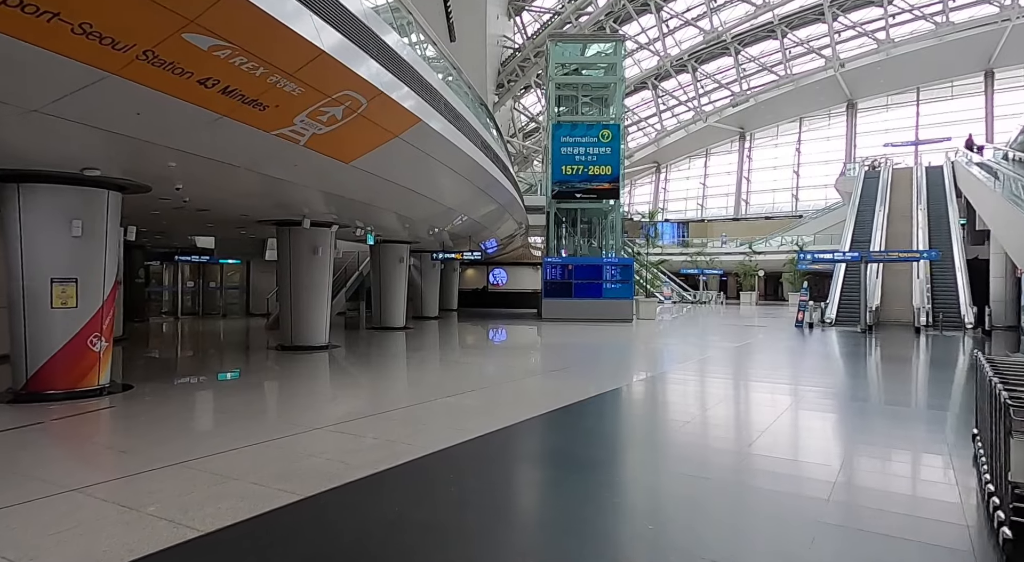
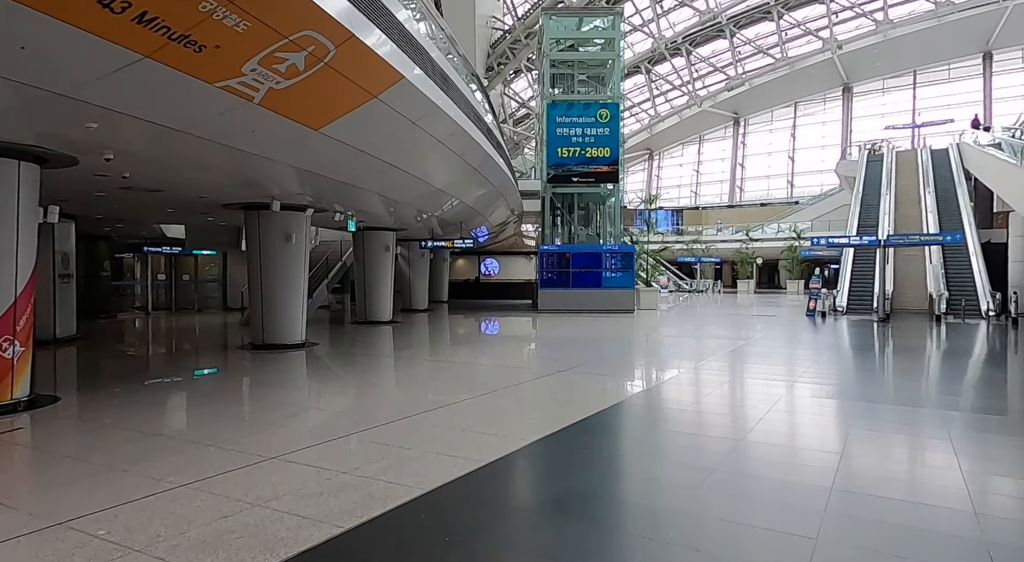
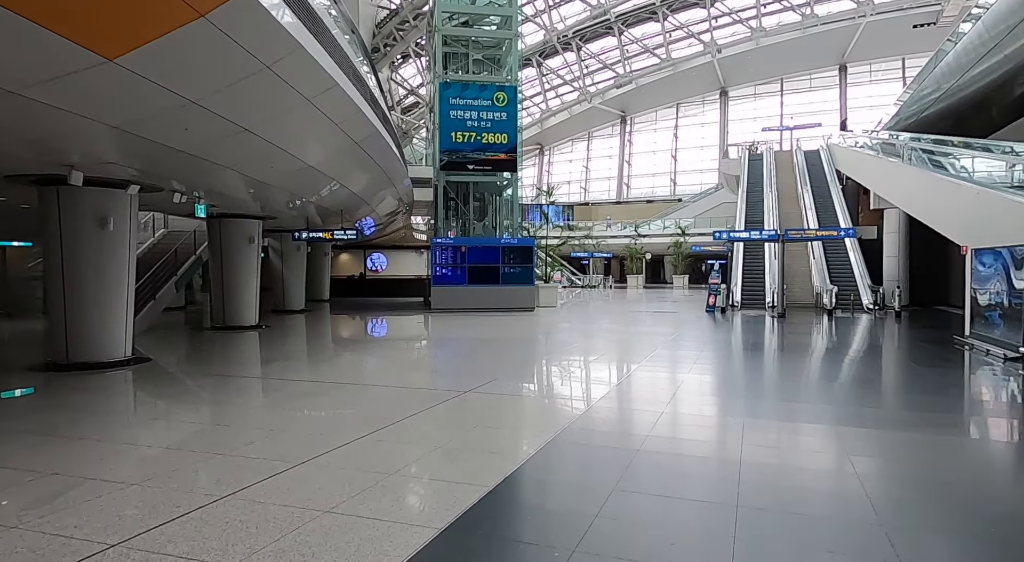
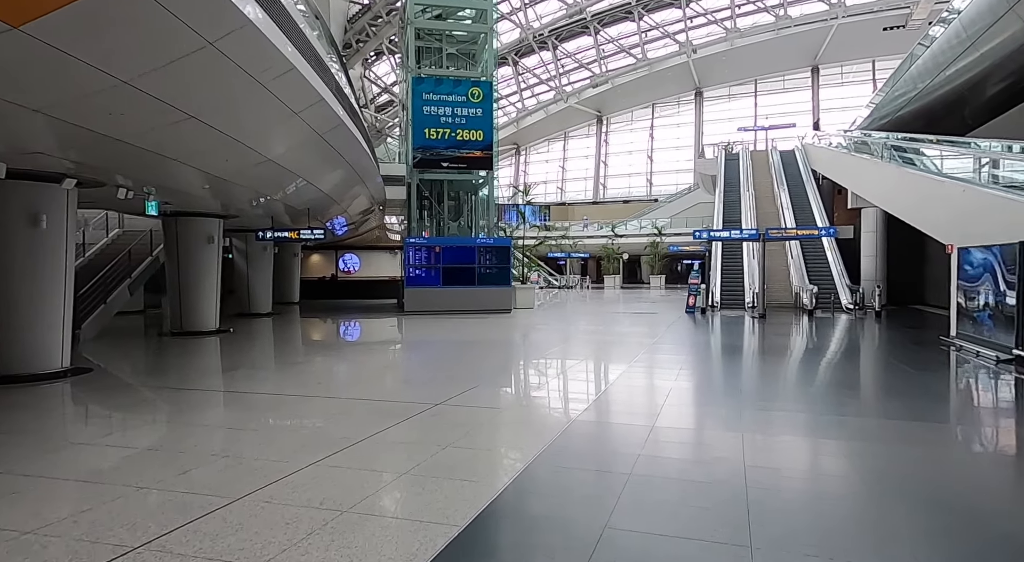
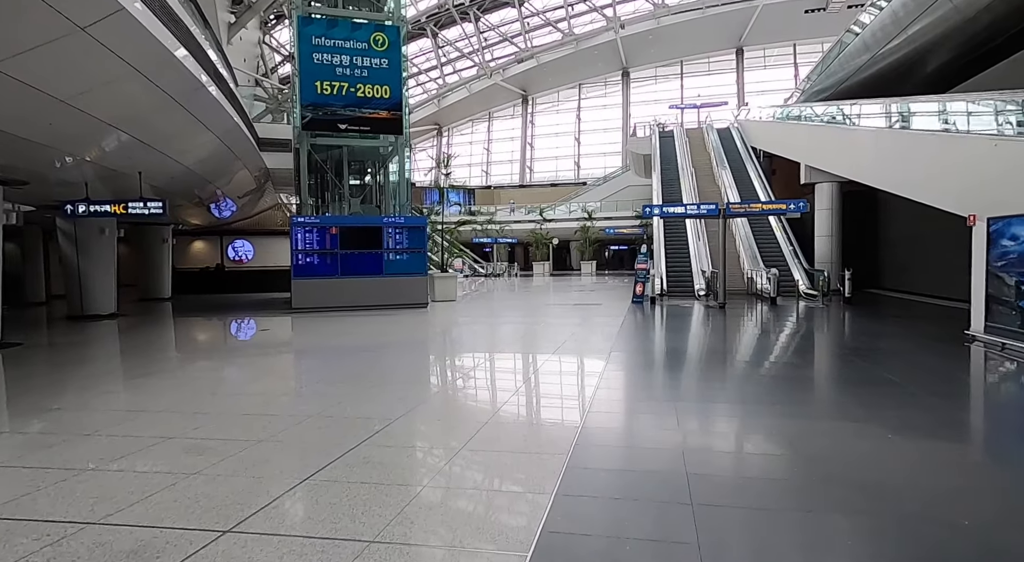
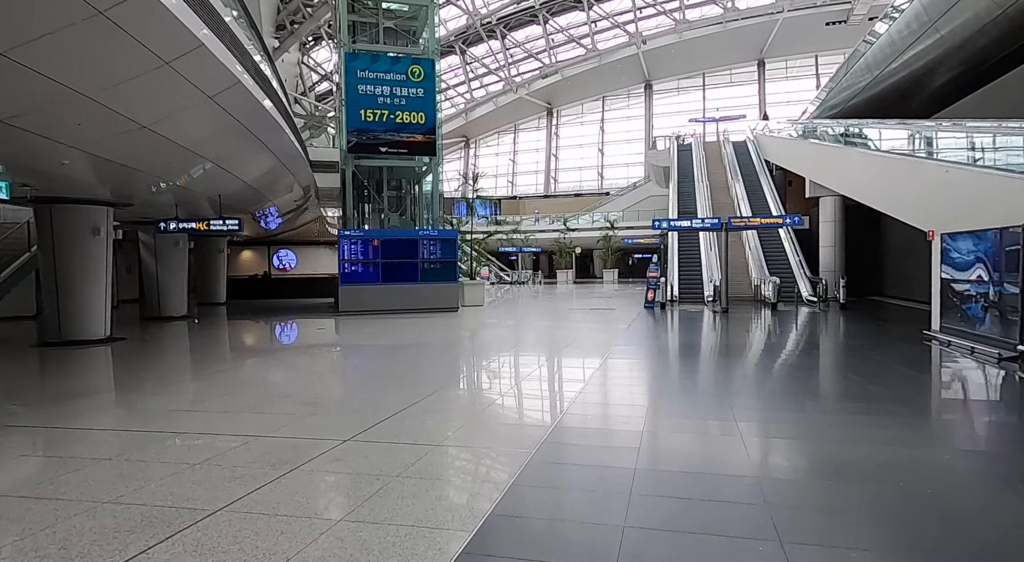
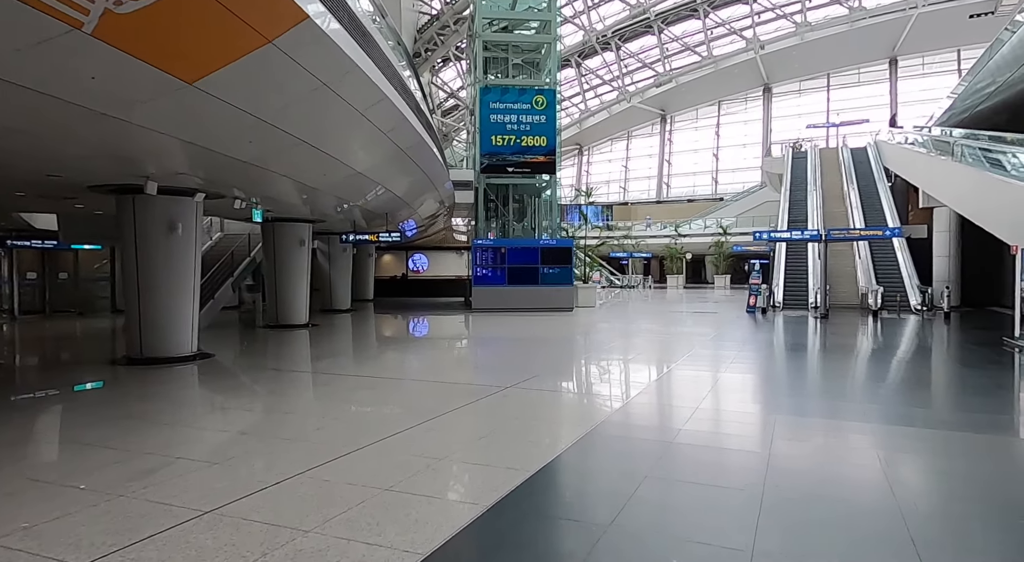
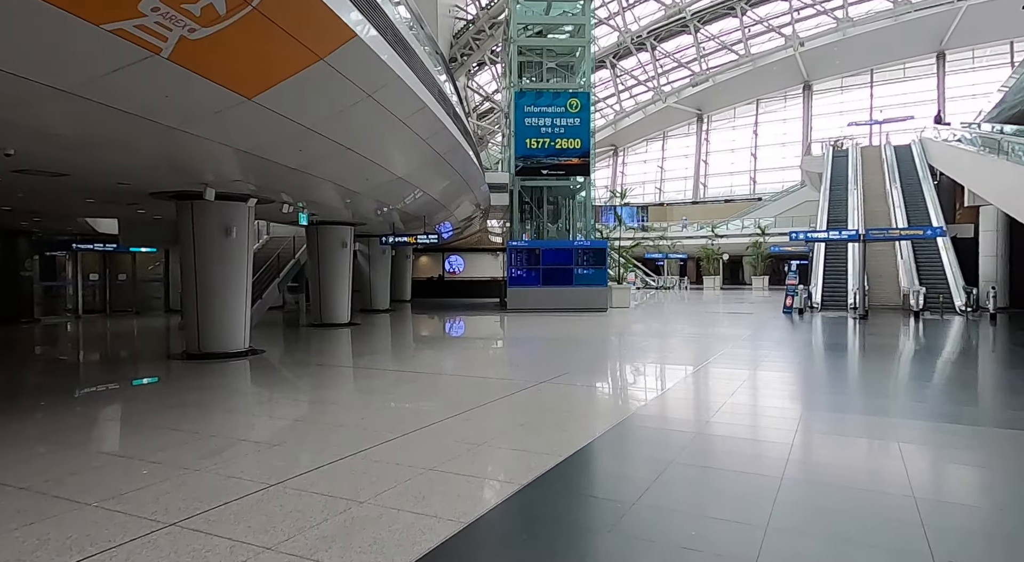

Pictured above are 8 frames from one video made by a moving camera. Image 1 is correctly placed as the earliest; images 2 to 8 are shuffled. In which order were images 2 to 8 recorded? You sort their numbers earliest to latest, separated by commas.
2, 8, 7, 3, 4, 6, 5
